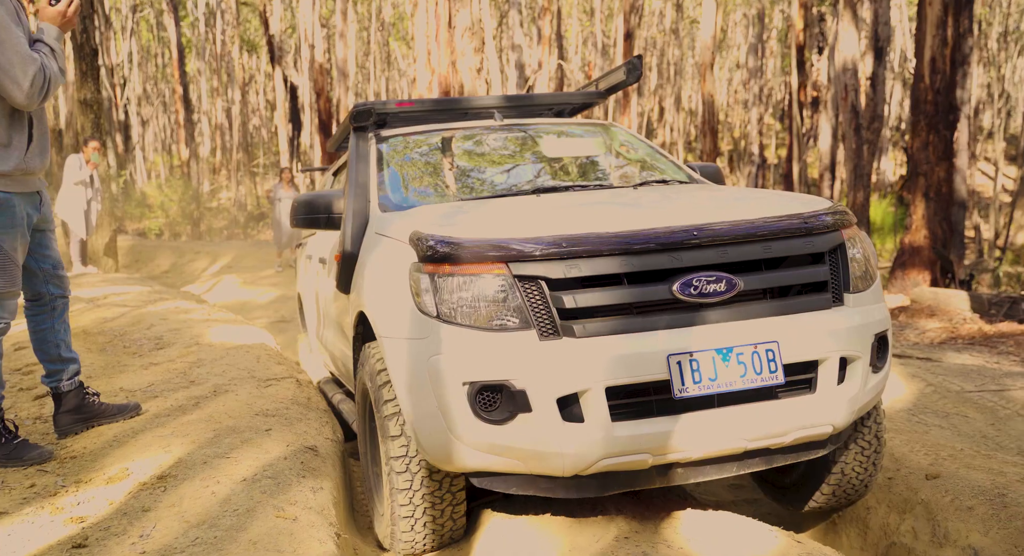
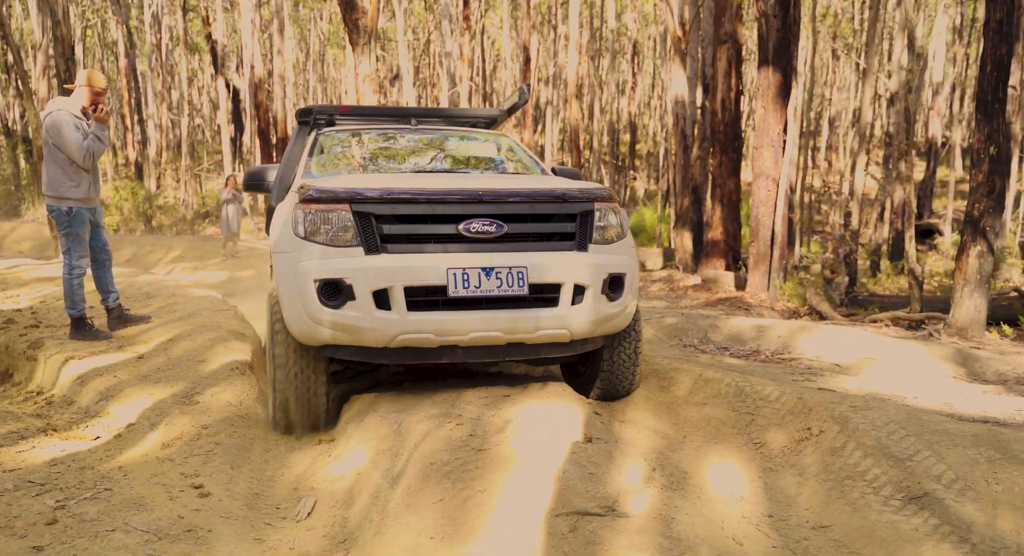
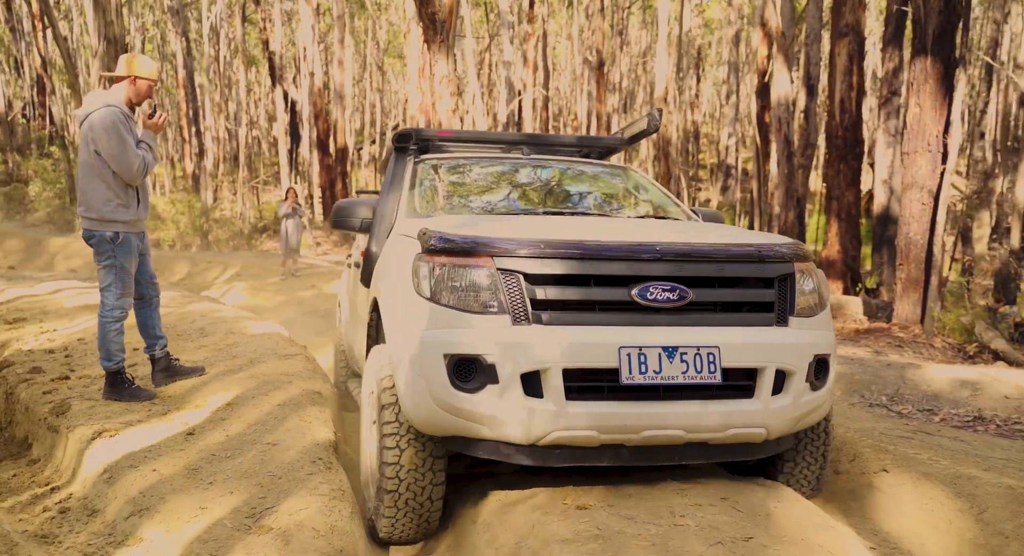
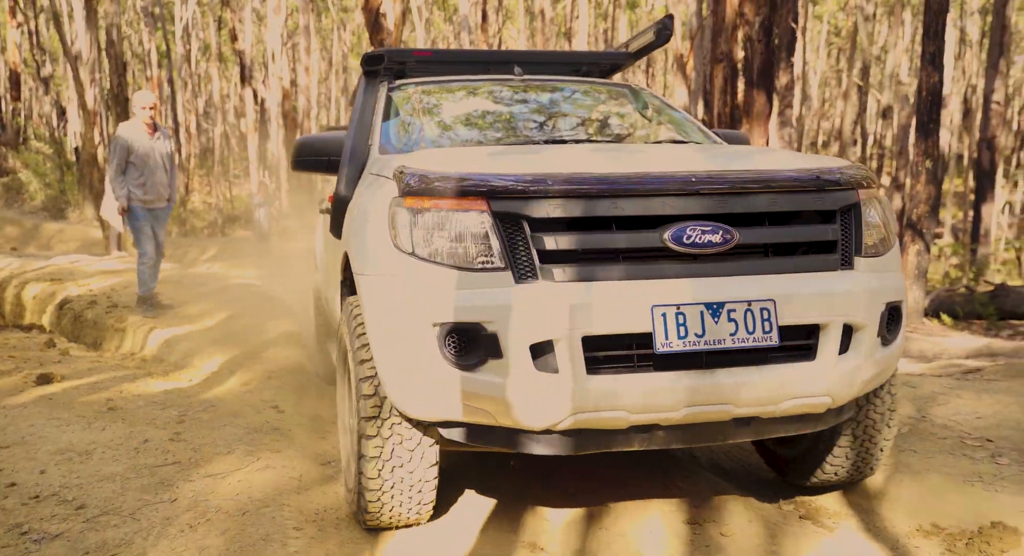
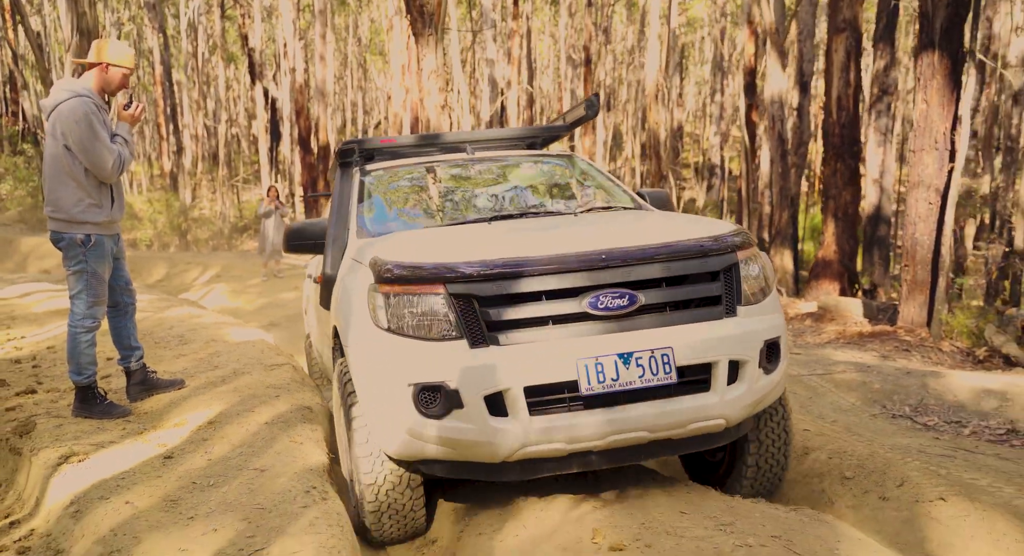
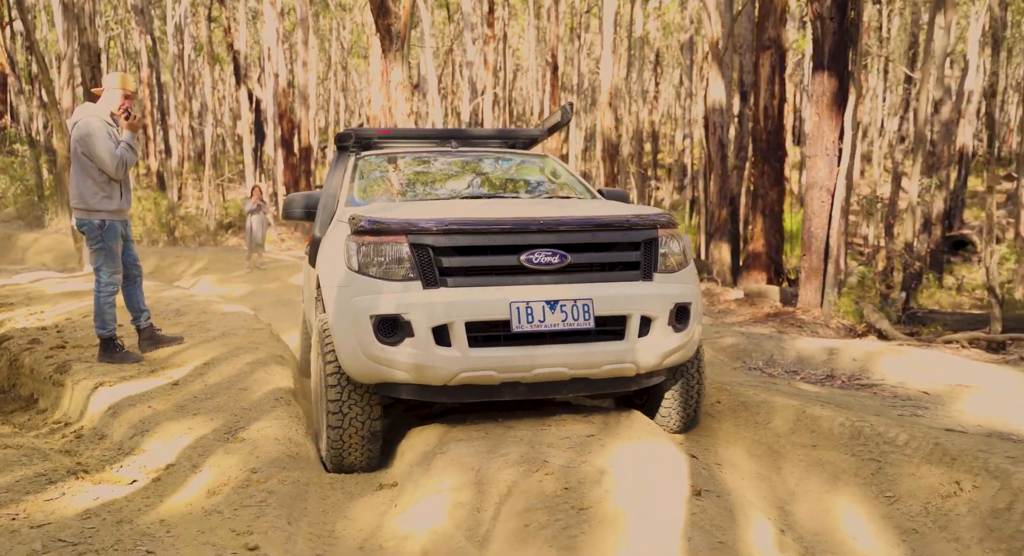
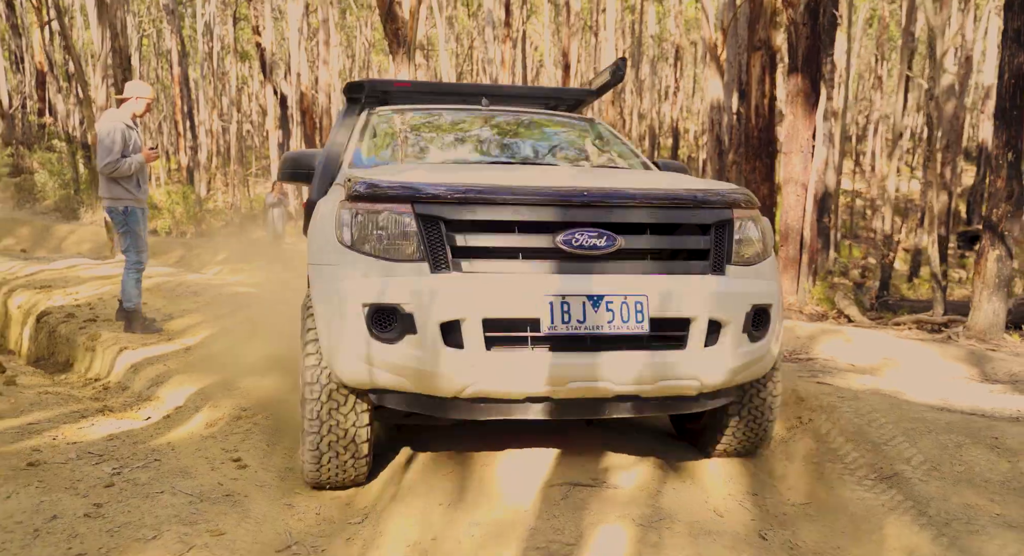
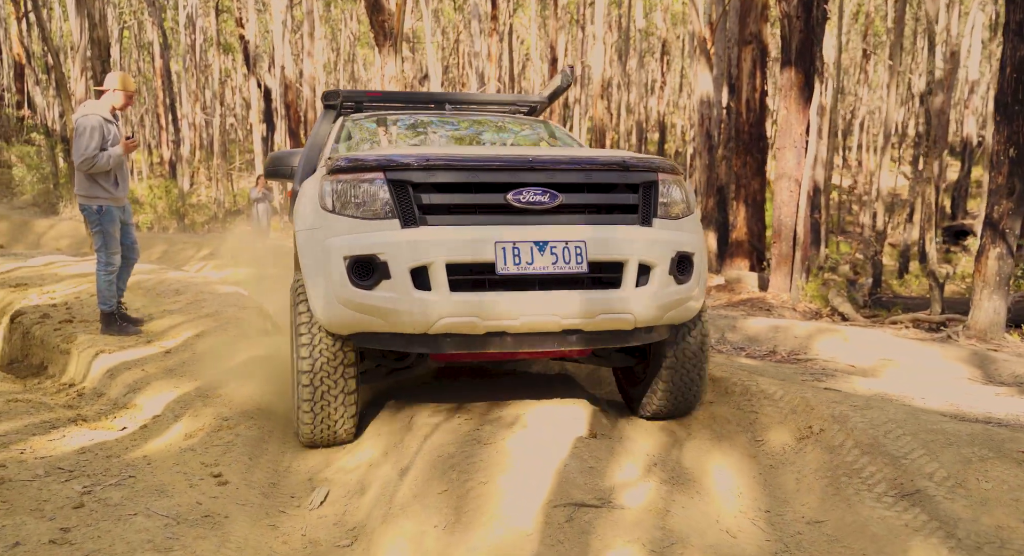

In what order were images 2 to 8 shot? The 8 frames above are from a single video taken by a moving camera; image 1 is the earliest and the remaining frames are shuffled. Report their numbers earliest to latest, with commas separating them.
5, 3, 6, 2, 8, 7, 4
